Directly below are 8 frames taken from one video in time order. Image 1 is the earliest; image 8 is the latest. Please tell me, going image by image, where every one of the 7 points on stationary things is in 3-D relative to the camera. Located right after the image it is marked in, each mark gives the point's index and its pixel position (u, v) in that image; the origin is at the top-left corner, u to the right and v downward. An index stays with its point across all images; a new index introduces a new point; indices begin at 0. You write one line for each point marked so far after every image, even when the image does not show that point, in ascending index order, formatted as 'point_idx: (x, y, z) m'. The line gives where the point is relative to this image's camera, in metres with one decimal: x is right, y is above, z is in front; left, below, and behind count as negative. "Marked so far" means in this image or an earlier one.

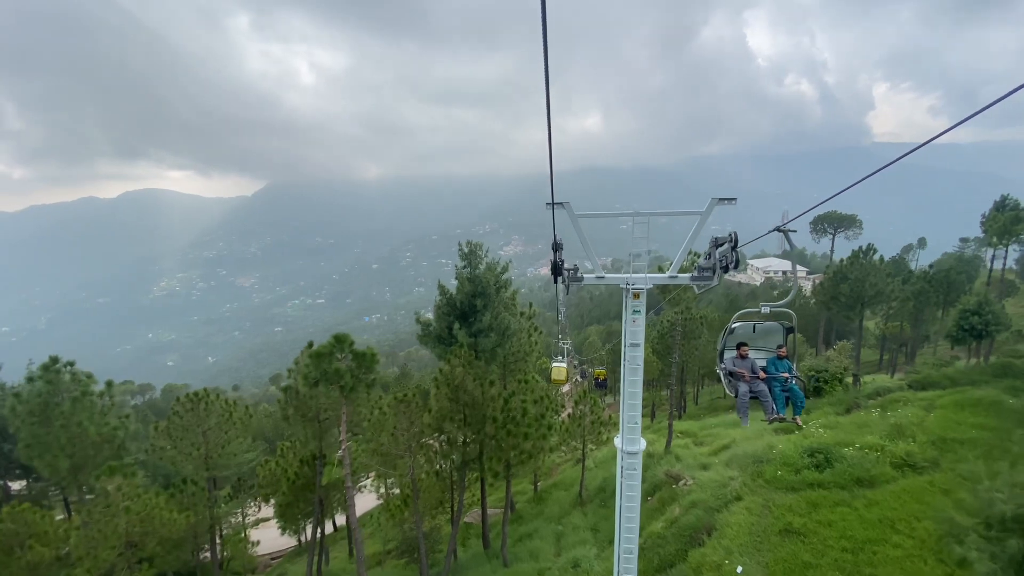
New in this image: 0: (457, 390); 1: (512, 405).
0: (-1.2, -2.2, +10.8) m
1: (0.0, -2.6, +10.8) m
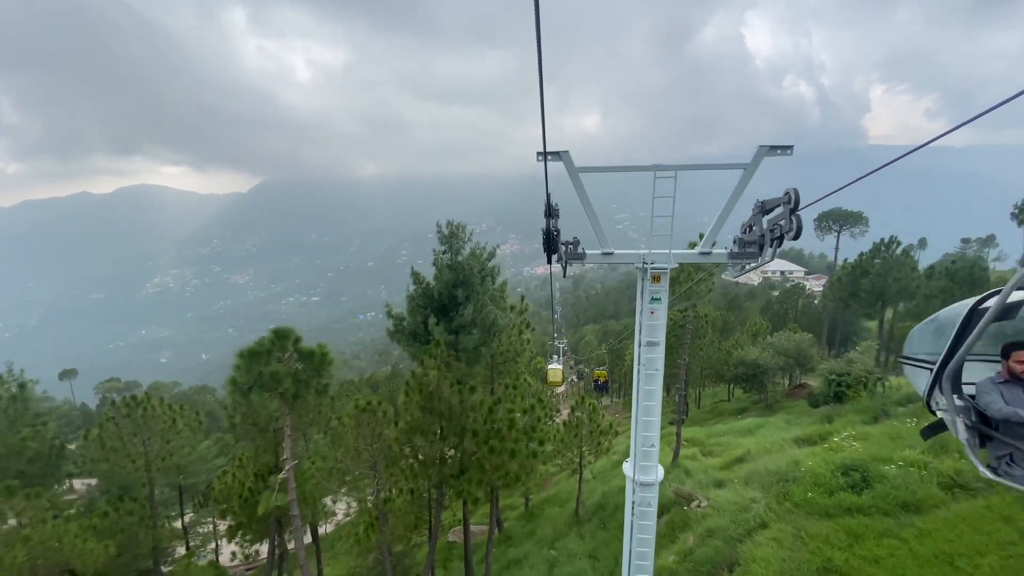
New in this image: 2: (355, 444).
0: (-1.5, -2.0, +9.0) m
1: (-0.3, -2.4, +9.0) m
2: (-3.0, -3.0, +9.5) m
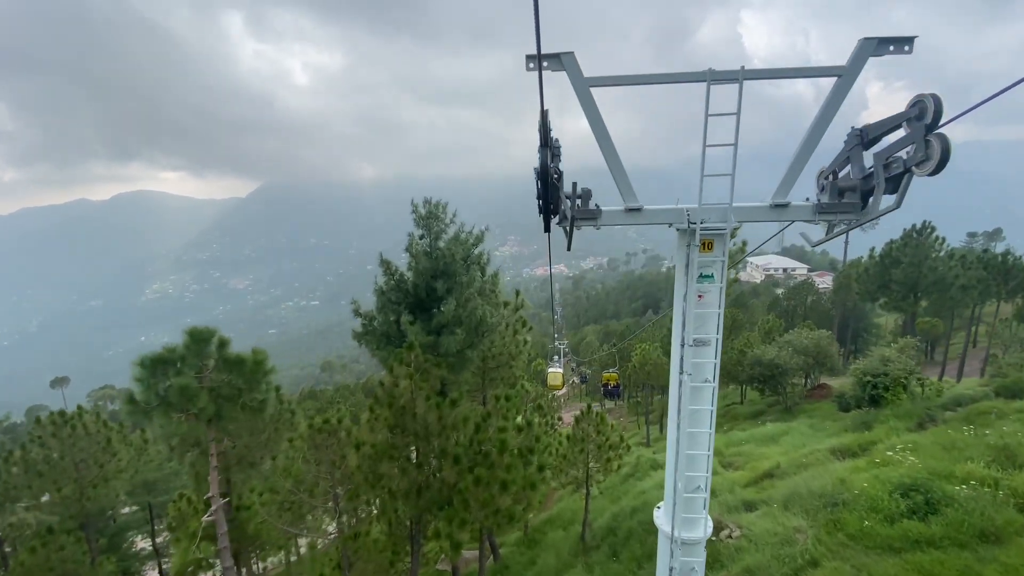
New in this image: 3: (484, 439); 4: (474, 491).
0: (-1.6, -1.8, +7.2) m
1: (-0.4, -2.2, +7.2) m
2: (-3.1, -2.8, +7.7) m
3: (-0.4, -2.2, +7.2) m
4: (-0.6, -2.9, +6.9) m
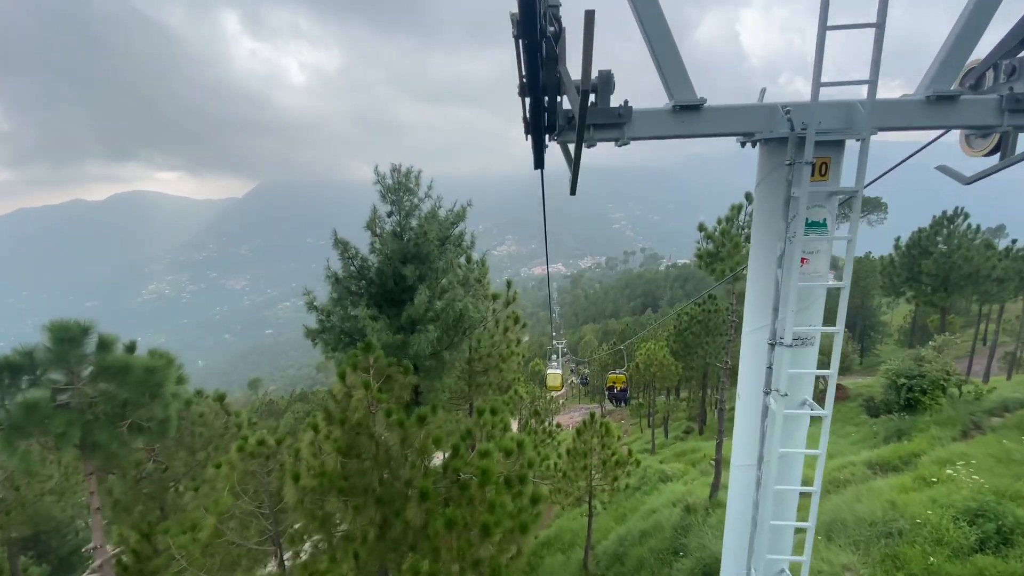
0: (-1.8, -1.6, +5.6) m
1: (-0.6, -2.0, +5.6) m
2: (-3.3, -2.7, +6.1) m
3: (-0.6, -2.0, +5.6) m
4: (-0.7, -2.7, +5.3) m
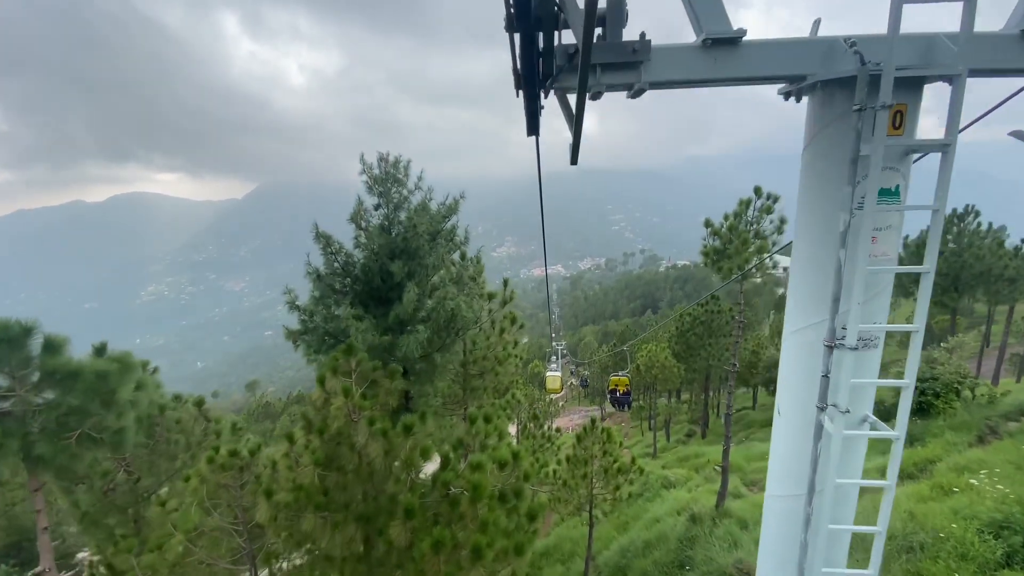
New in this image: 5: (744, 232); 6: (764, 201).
0: (-1.9, -1.6, +5.1) m
1: (-0.6, -2.0, +5.1) m
2: (-3.3, -2.6, +5.6) m
3: (-0.6, -2.0, +5.1) m
4: (-0.8, -2.6, +4.8) m
5: (+4.3, +1.0, +9.1) m
6: (+4.6, +1.6, +9.0) m
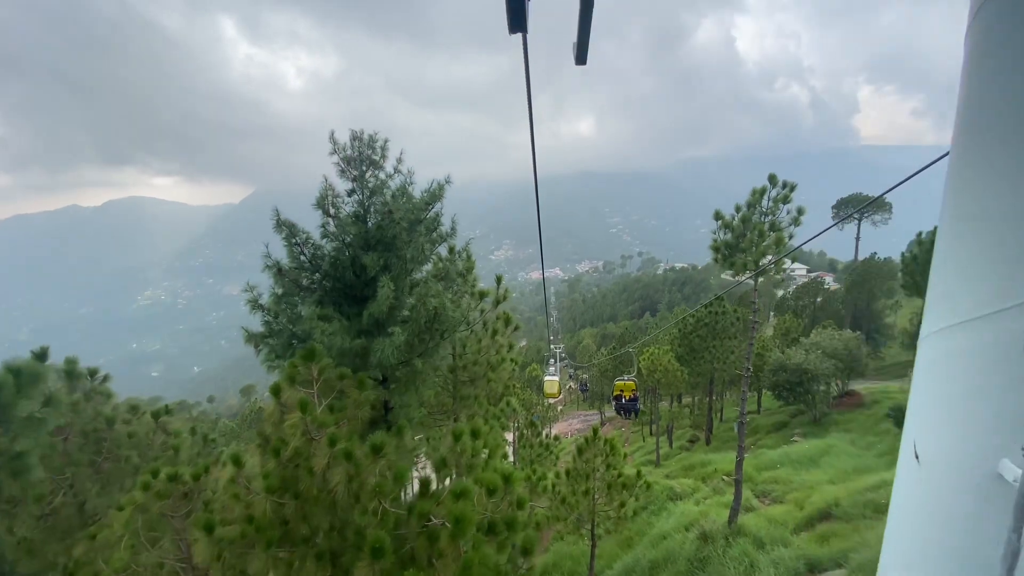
0: (-1.9, -1.5, +4.3) m
1: (-0.7, -1.9, +4.3) m
2: (-3.4, -2.6, +4.7) m
3: (-0.7, -1.9, +4.3) m
4: (-0.9, -2.6, +4.0) m
5: (+4.1, +1.1, +8.3) m
6: (+4.5, +1.6, +8.3) m
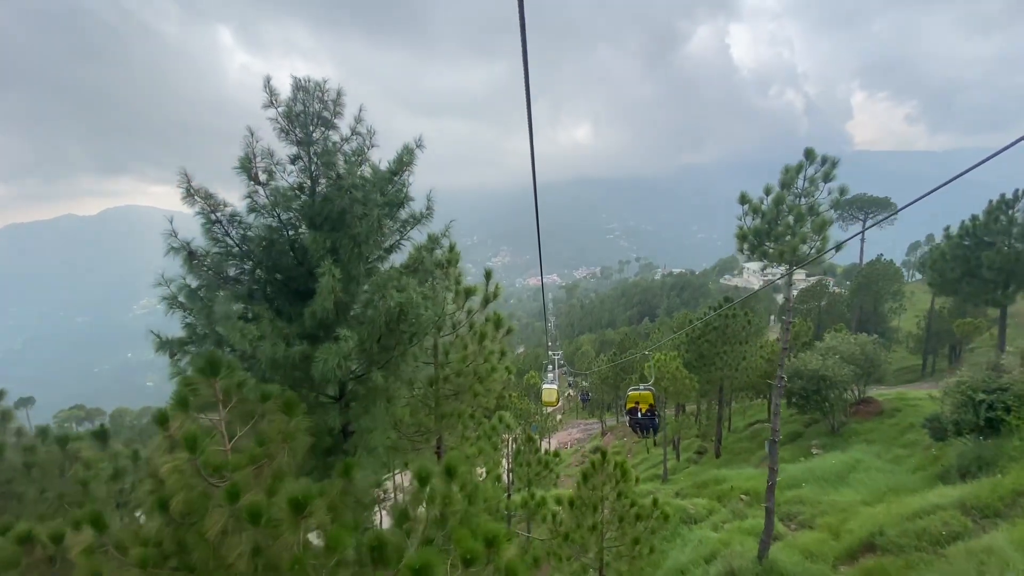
0: (-2.0, -1.4, +3.0) m
1: (-0.8, -1.8, +3.0) m
2: (-3.5, -2.5, +3.4) m
3: (-0.8, -1.8, +2.9) m
4: (-0.9, -2.5, +2.7) m
5: (+4.0, +1.2, +7.0) m
6: (+4.4, +1.7, +7.0) m
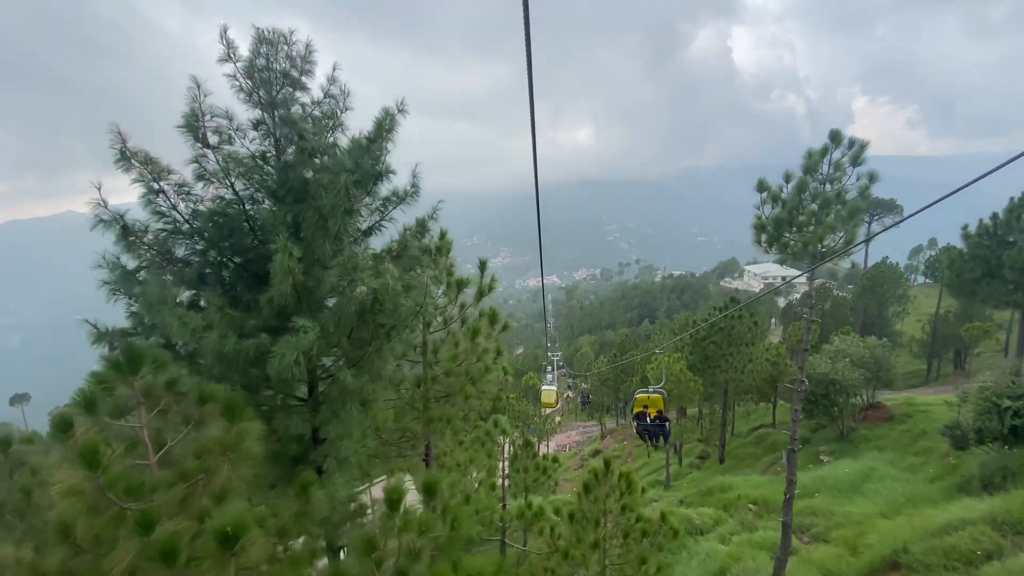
0: (-2.1, -1.3, +2.3) m
1: (-0.8, -1.7, +2.4) m
2: (-3.6, -2.4, +2.7) m
3: (-0.9, -1.7, +2.3) m
4: (-1.0, -2.3, +2.0) m
5: (+4.0, +1.2, +6.4) m
6: (+4.3, +1.8, +6.4) m
